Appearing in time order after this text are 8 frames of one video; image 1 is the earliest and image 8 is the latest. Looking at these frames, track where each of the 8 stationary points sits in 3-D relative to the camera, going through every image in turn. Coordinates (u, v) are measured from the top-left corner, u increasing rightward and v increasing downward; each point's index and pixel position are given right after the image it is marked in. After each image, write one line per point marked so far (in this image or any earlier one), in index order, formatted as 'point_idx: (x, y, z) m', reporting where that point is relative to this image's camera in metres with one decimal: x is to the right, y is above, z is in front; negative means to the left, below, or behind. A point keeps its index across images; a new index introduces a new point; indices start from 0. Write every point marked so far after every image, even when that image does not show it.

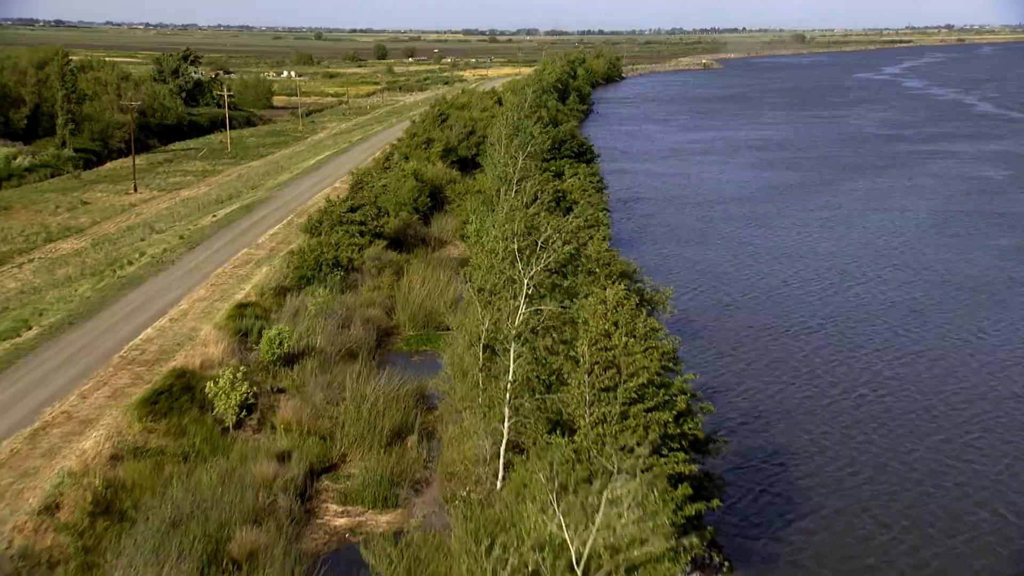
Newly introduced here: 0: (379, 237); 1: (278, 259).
0: (-2.2, +0.8, +19.3) m
1: (-3.6, +0.4, +17.6) m
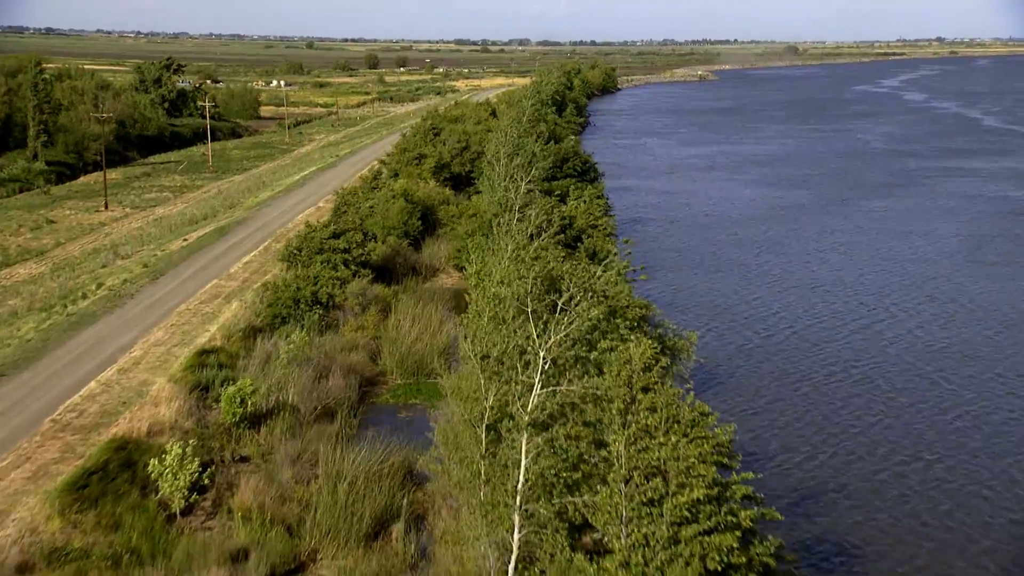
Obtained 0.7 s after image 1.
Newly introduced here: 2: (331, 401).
0: (-2.3, +0.3, +17.5) m
1: (-3.6, -0.1, +15.7) m
2: (-1.9, -1.2, +12.0) m
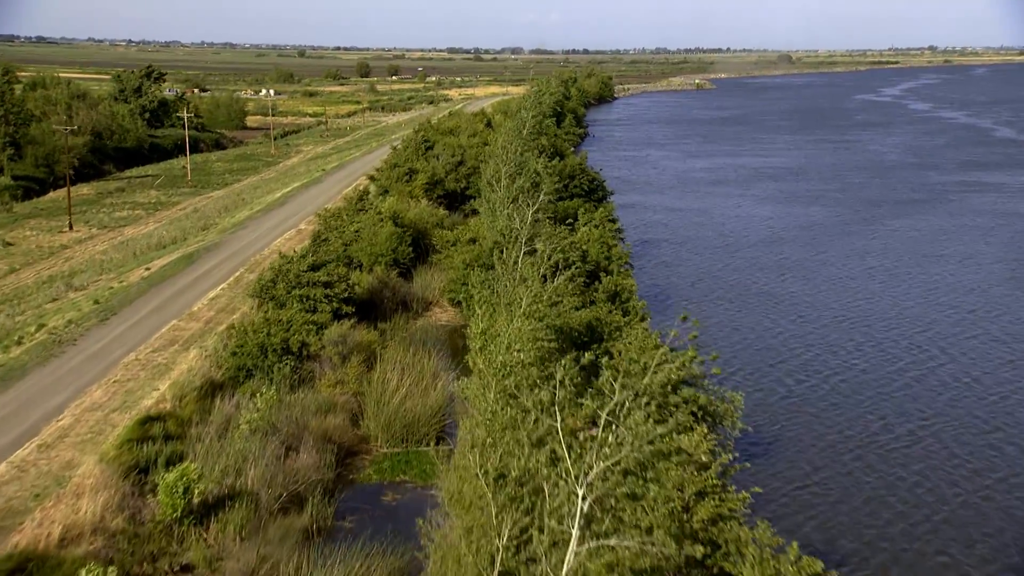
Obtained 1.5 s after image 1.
0: (-2.2, -0.2, +15.3) m
1: (-3.6, -0.6, +13.6) m
2: (-1.8, -1.7, +9.8) m
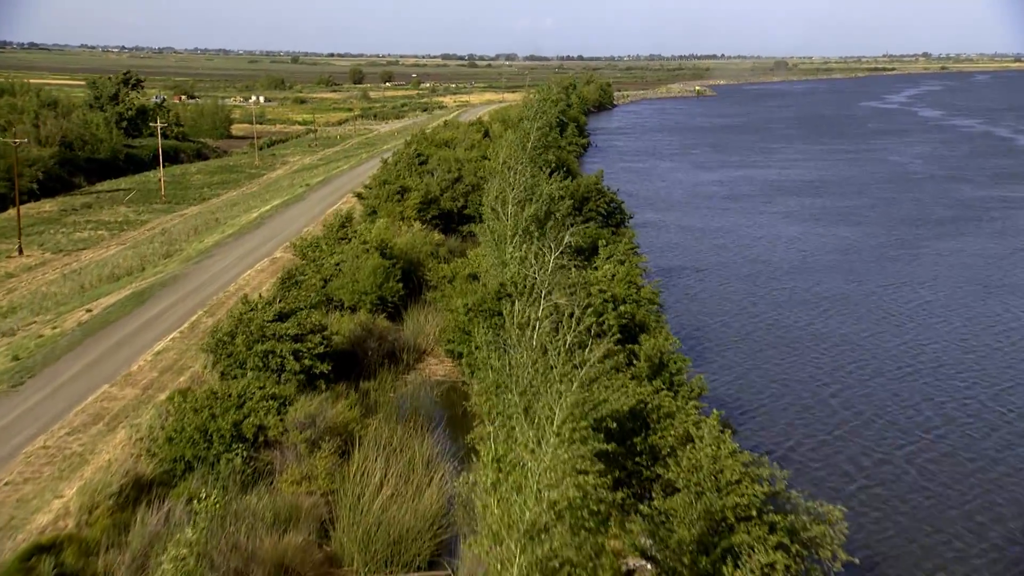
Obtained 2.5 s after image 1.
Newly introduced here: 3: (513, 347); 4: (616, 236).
0: (-2.1, -0.8, +12.5) m
1: (-3.4, -1.1, +10.8) m
2: (-1.7, -2.2, +7.0) m
3: (0.0, -0.5, +9.4) m
4: (+1.5, +0.8, +16.6) m
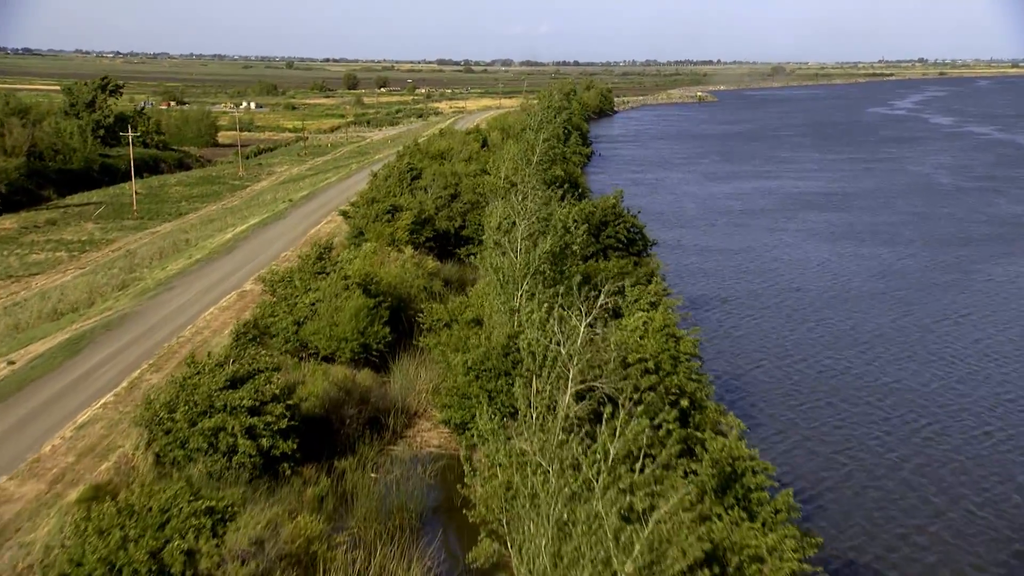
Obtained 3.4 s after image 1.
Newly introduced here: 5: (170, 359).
0: (-2.0, -1.3, +10.0) m
1: (-3.3, -1.7, +8.2) m
2: (-1.5, -2.7, +4.5) m
3: (+0.1, -1.0, +6.8) m
4: (+1.6, +0.2, +14.1) m
5: (-3.8, -0.8, +12.6) m
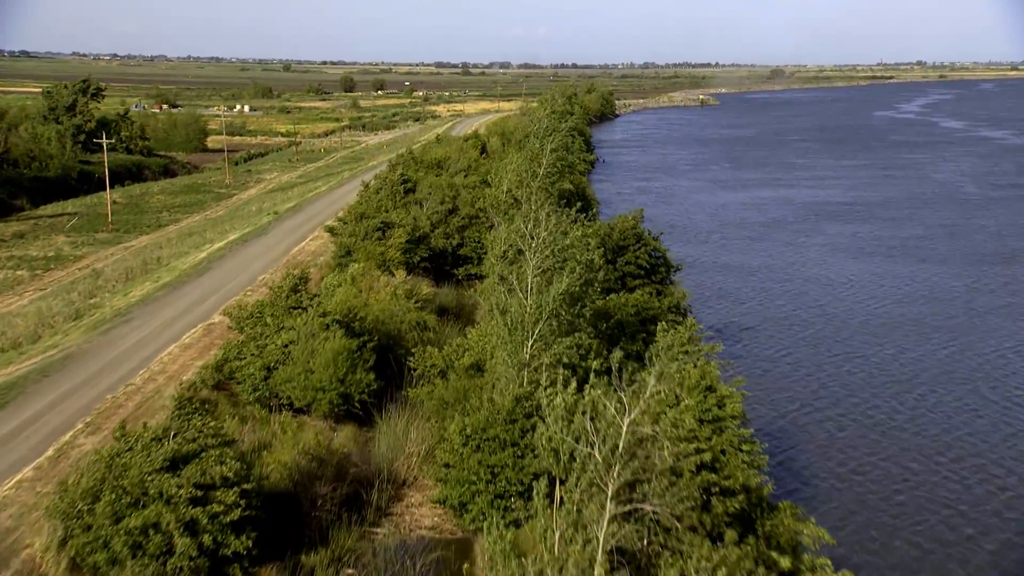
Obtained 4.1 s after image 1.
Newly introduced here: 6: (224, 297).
0: (-1.9, -1.7, +7.9) m
1: (-3.2, -2.0, +6.2) m
2: (-1.5, -3.1, +2.5) m
3: (+0.2, -1.4, +4.8) m
4: (+1.7, -0.2, +12.1) m
5: (-3.7, -1.2, +10.6) m
6: (-4.1, -0.1, +16.1) m
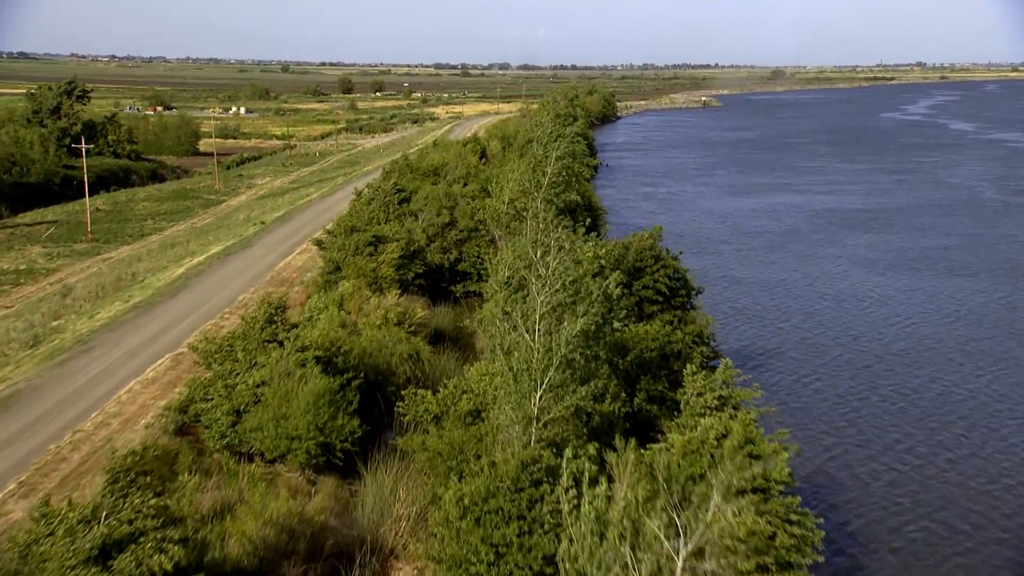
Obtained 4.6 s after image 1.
0: (-1.9, -2.0, +6.5) m
1: (-3.2, -2.3, +4.7) m
2: (-1.4, -3.4, +1.0) m
3: (+0.2, -1.6, +3.3) m
4: (+1.7, -0.5, +10.6) m
5: (-3.7, -1.4, +9.1) m
6: (-4.0, -0.4, +14.7) m
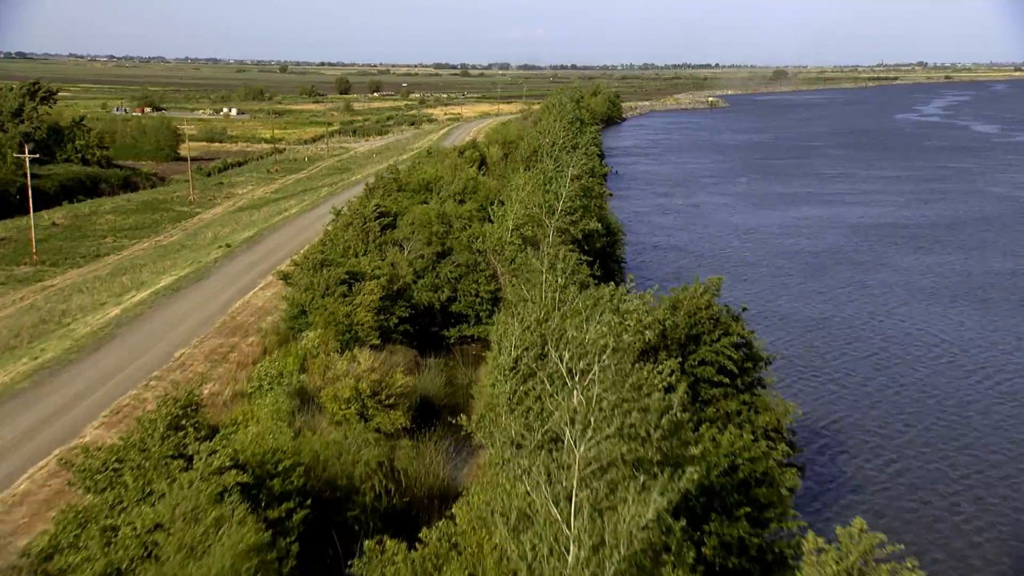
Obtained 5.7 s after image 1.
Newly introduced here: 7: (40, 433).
0: (-1.8, -2.6, +3.2) m
1: (-3.1, -2.9, +1.4) m
2: (-1.4, -4.0, -2.3) m
3: (+0.3, -2.3, 0.0) m
4: (+1.8, -1.1, +7.3) m
5: (-3.6, -2.1, +5.8) m
6: (-4.0, -1.0, +11.4) m
7: (-4.2, -1.2, +10.3) m
